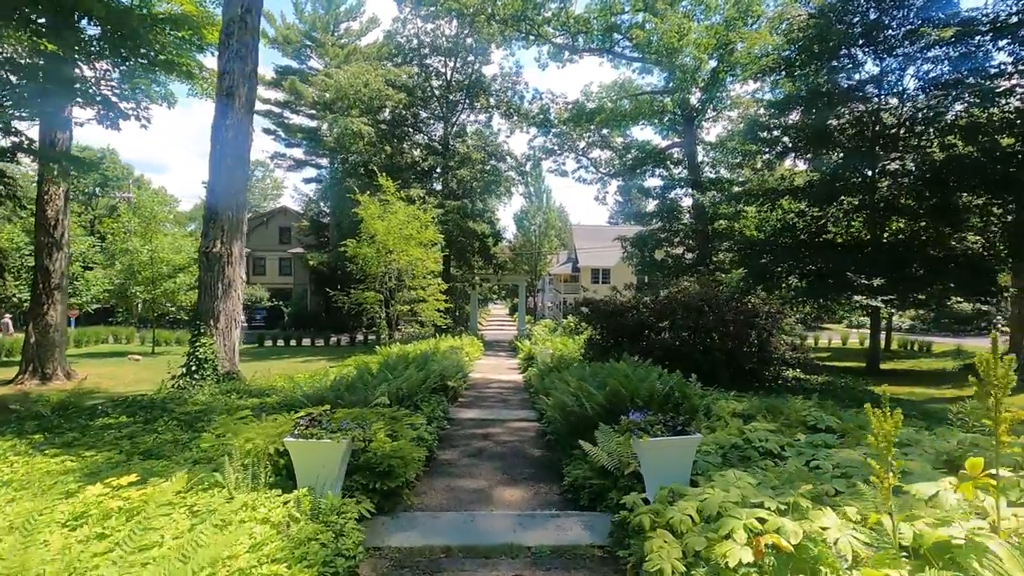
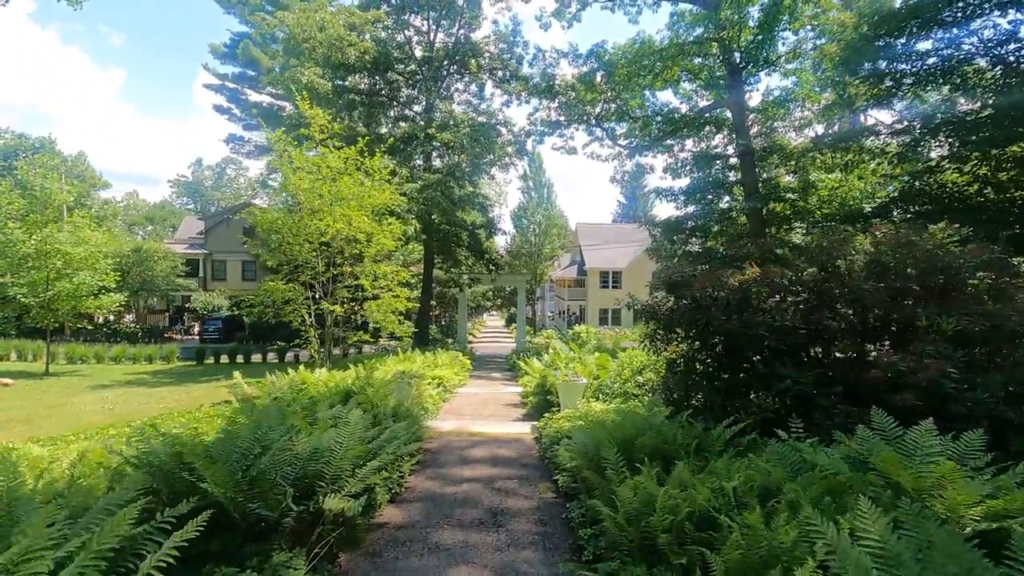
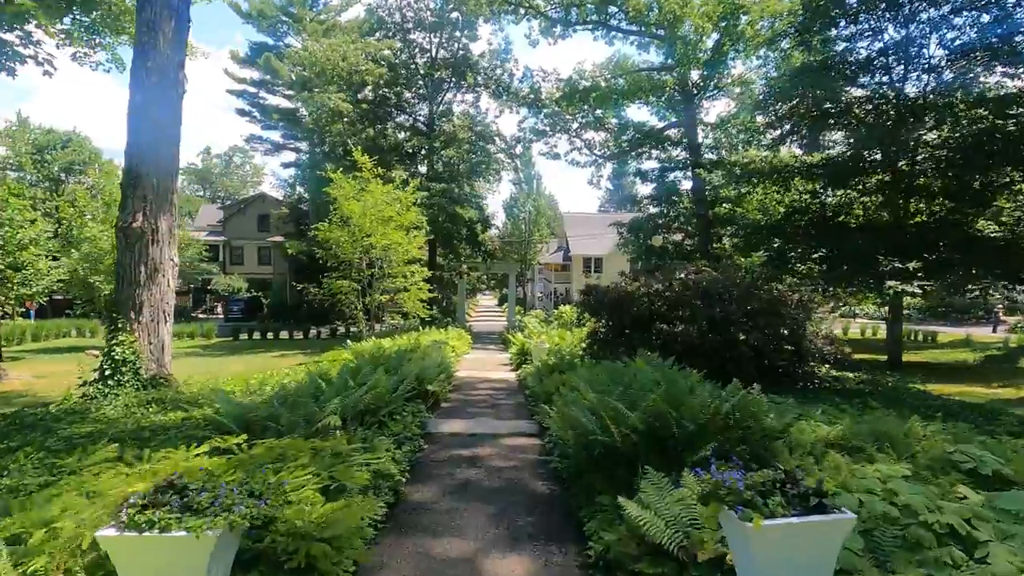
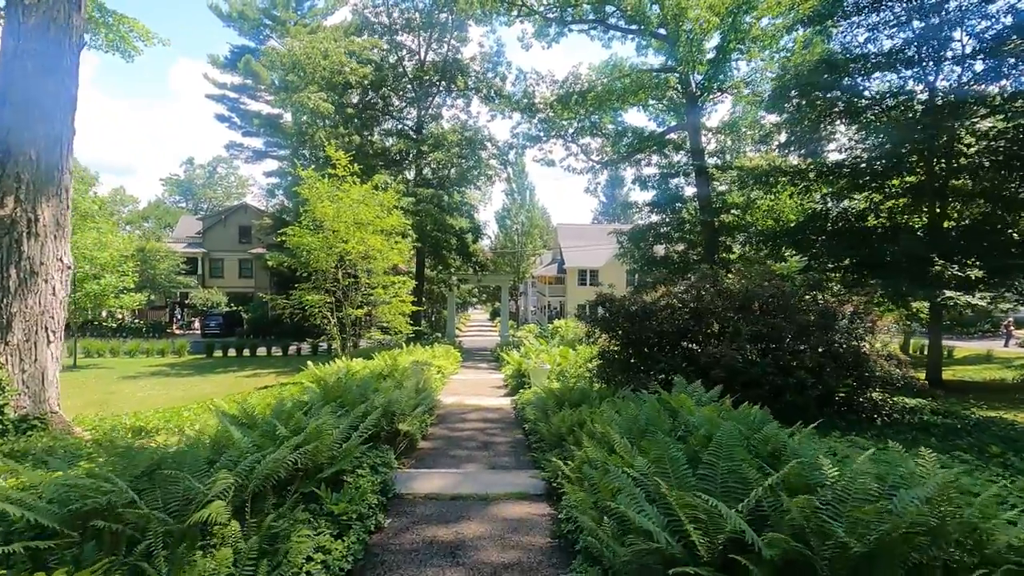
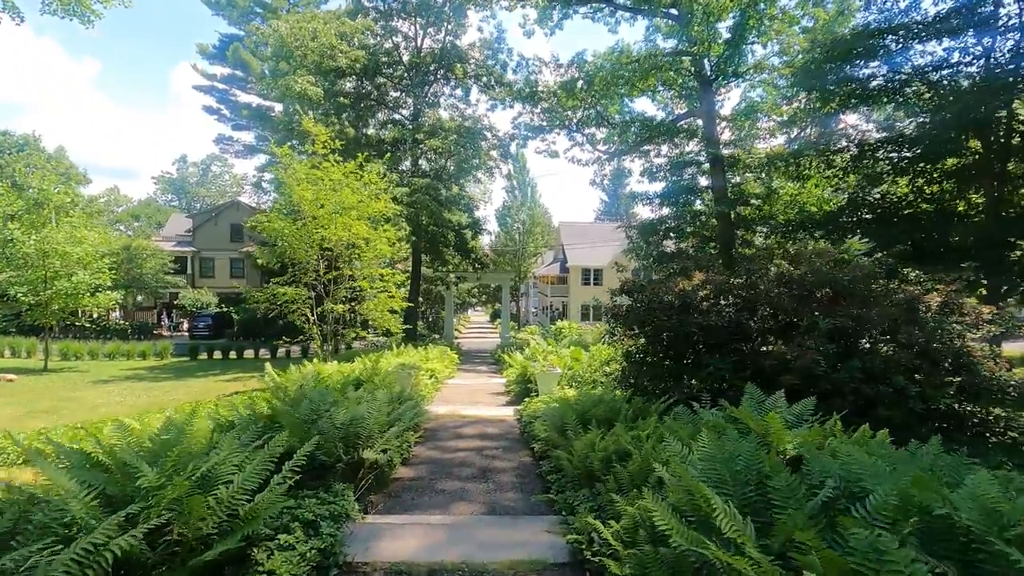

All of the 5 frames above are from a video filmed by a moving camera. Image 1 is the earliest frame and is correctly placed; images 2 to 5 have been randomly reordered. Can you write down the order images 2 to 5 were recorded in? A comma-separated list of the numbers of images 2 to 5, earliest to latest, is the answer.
3, 4, 5, 2
